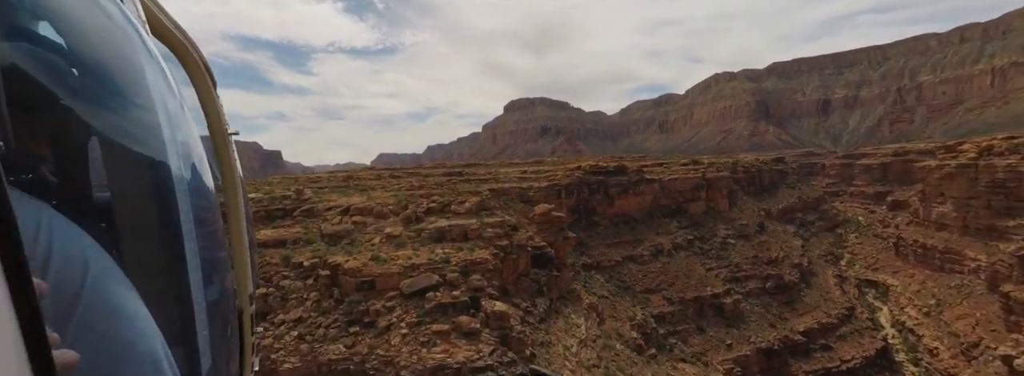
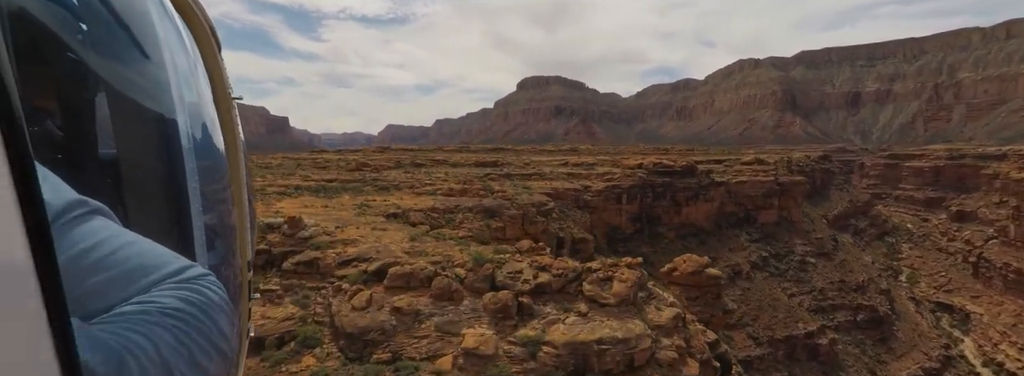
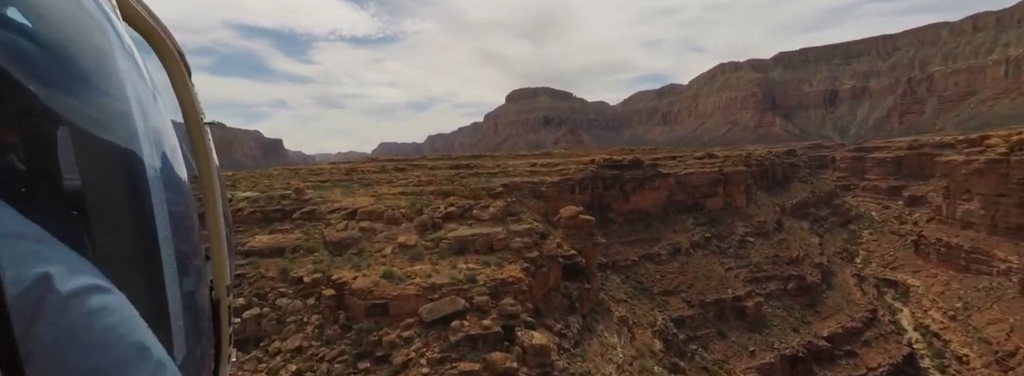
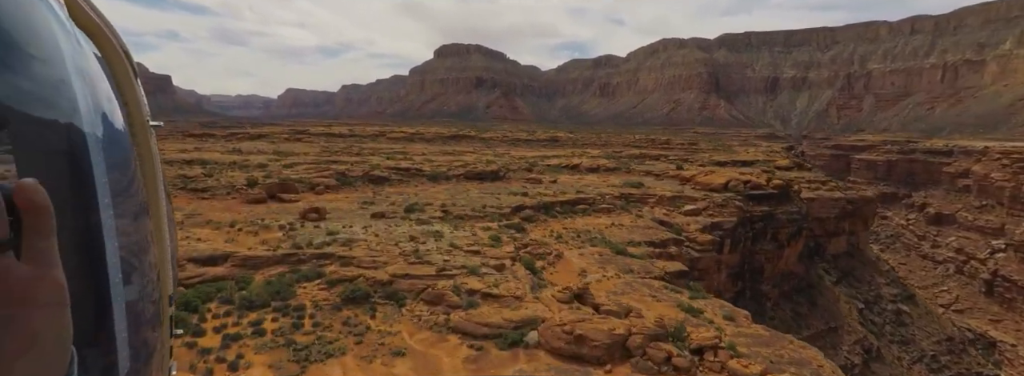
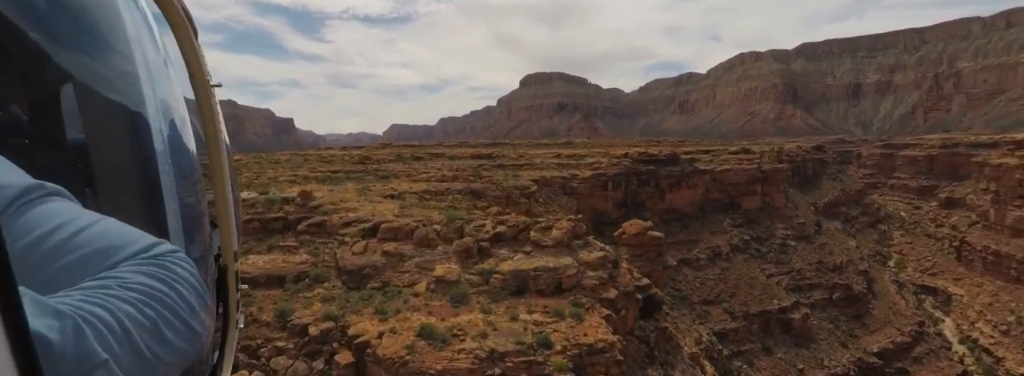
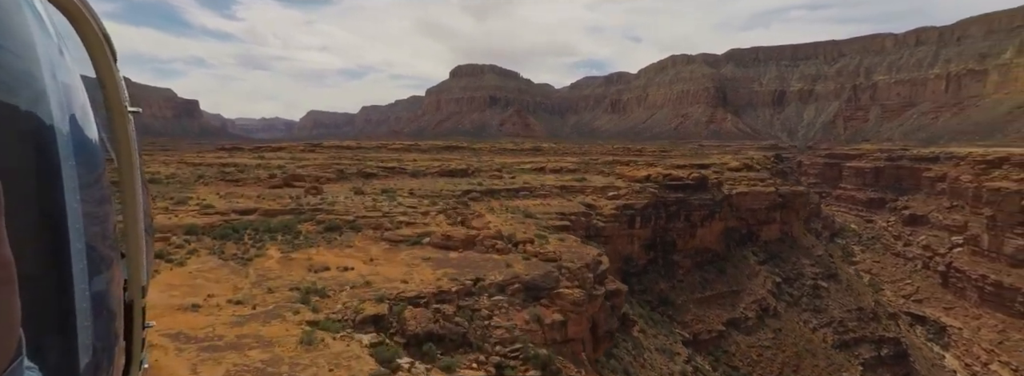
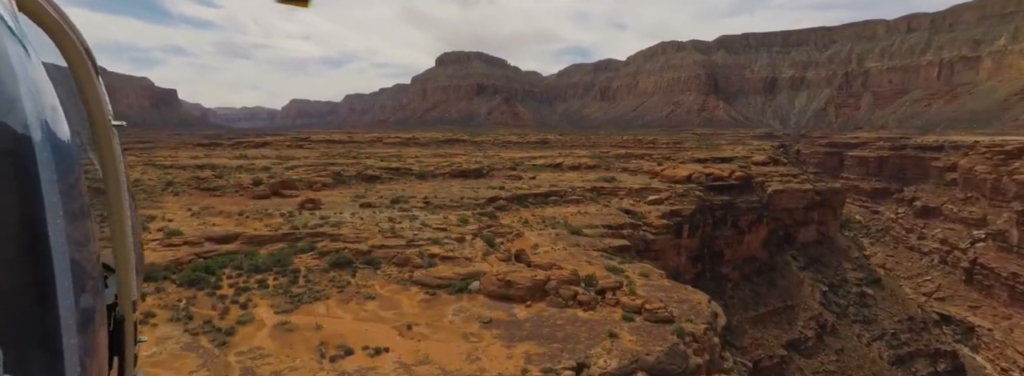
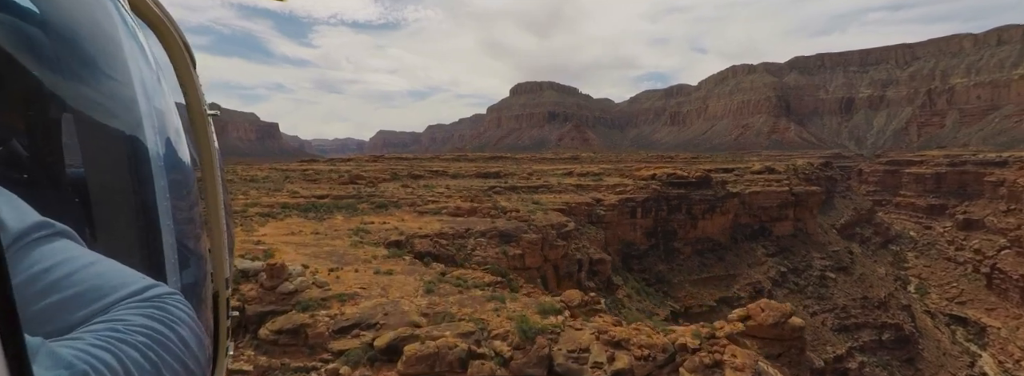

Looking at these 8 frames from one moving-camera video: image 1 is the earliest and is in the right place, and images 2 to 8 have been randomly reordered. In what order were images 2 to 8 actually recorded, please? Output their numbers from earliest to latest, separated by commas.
3, 5, 2, 8, 6, 7, 4
